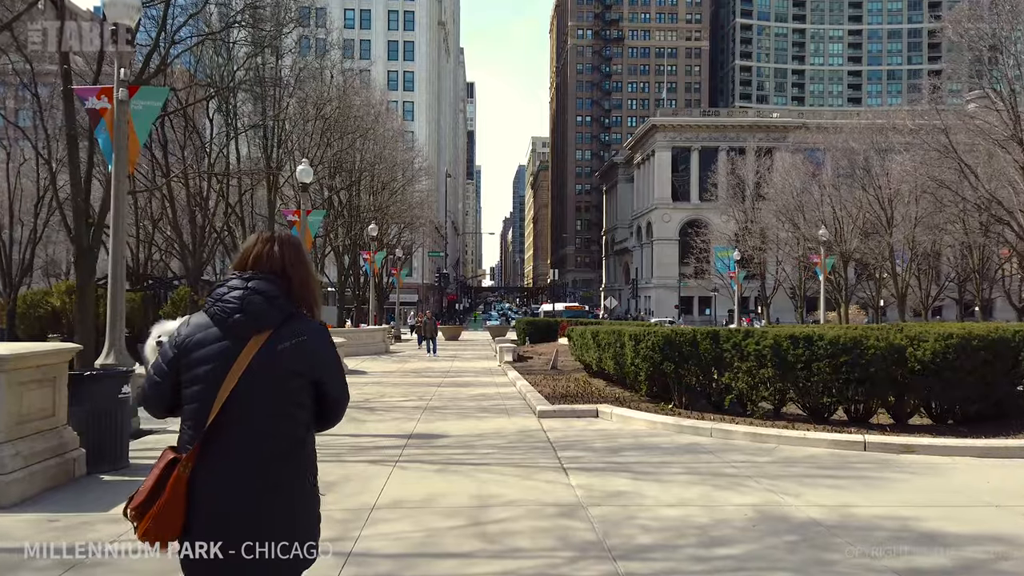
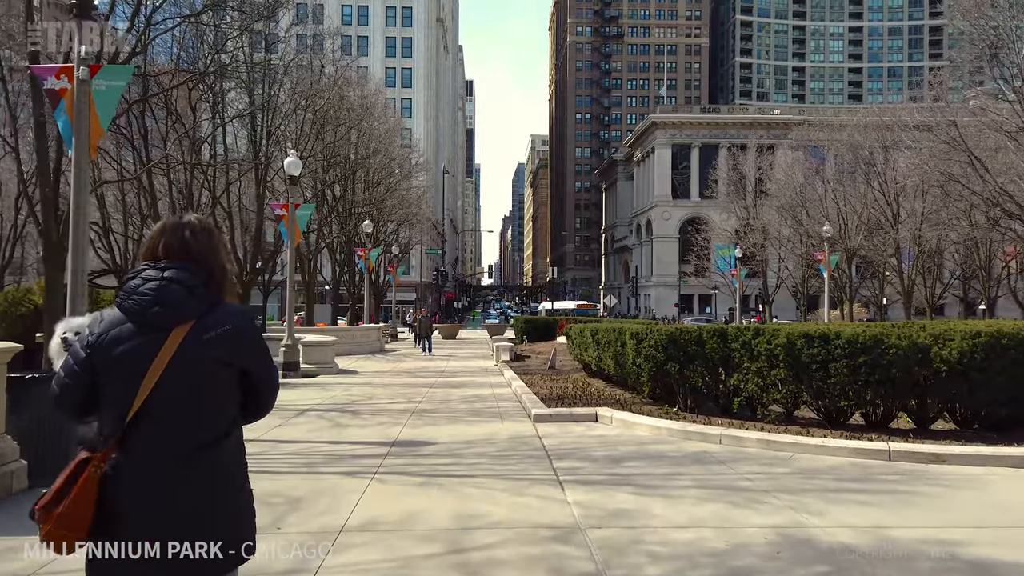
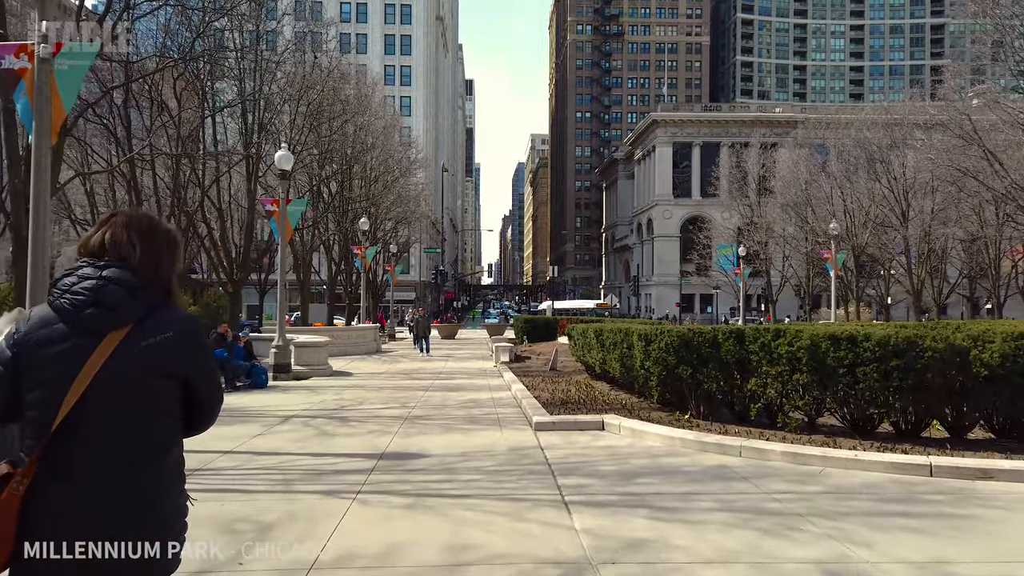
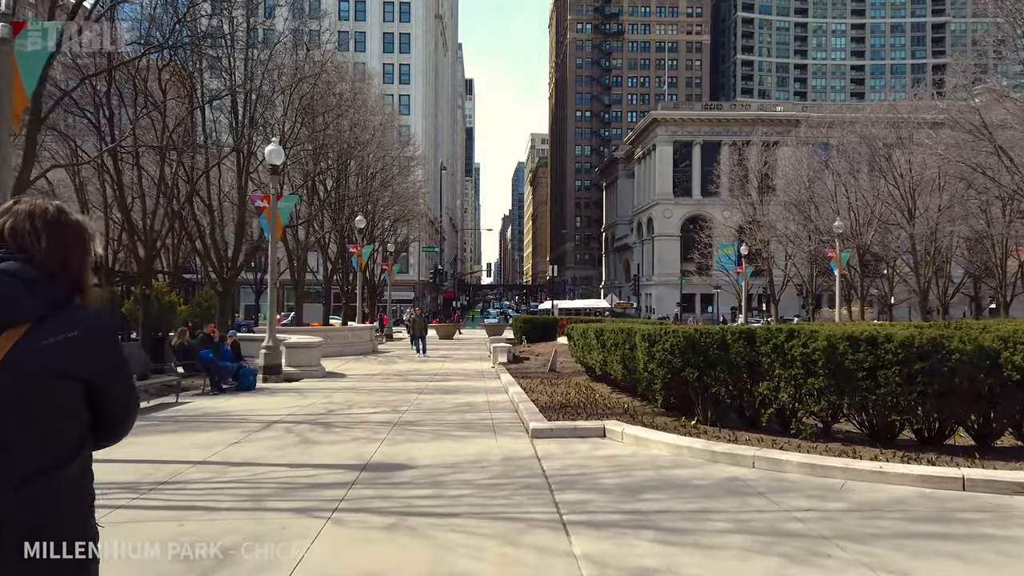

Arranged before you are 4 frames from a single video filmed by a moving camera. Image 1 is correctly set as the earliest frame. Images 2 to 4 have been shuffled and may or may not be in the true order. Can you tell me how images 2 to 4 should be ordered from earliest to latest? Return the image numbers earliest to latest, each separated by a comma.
2, 3, 4
